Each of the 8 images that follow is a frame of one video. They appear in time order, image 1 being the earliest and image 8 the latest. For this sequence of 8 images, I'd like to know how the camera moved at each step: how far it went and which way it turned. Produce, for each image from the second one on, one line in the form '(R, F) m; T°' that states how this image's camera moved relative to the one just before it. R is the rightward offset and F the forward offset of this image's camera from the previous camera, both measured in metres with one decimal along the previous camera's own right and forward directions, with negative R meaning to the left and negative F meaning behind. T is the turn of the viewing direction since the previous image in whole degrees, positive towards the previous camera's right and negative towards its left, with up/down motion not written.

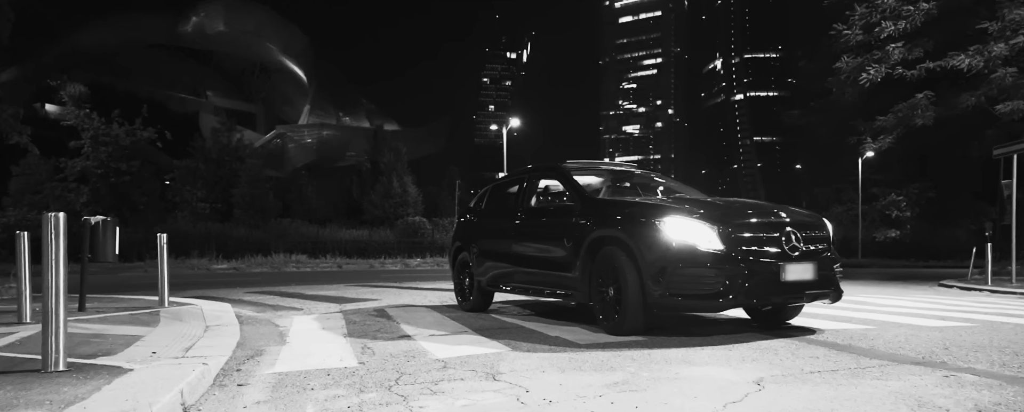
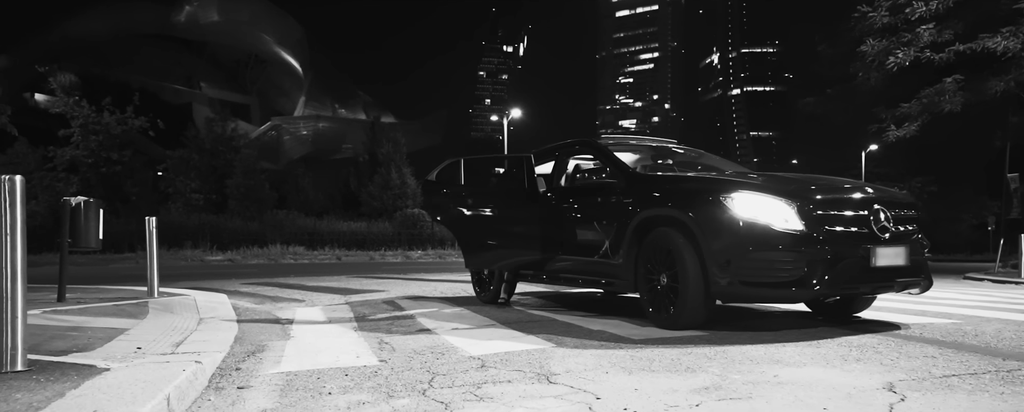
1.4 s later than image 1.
(-0.3, +0.7) m; 0°
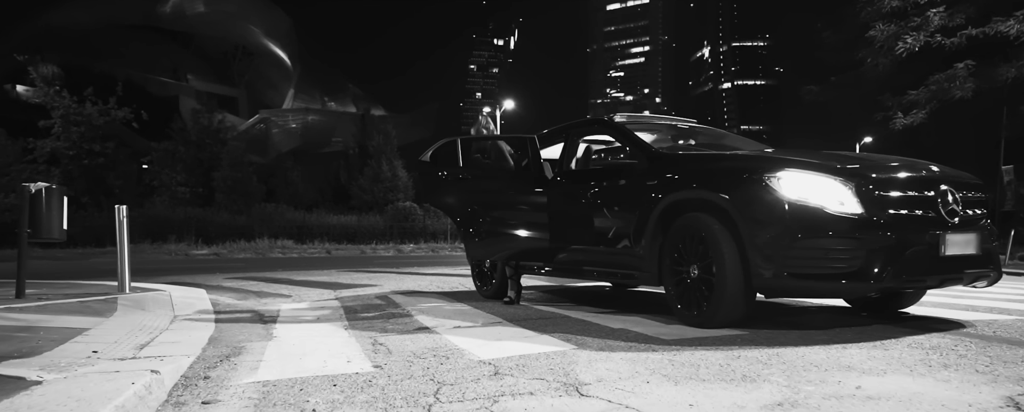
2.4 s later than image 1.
(-0.1, +0.6) m; +1°
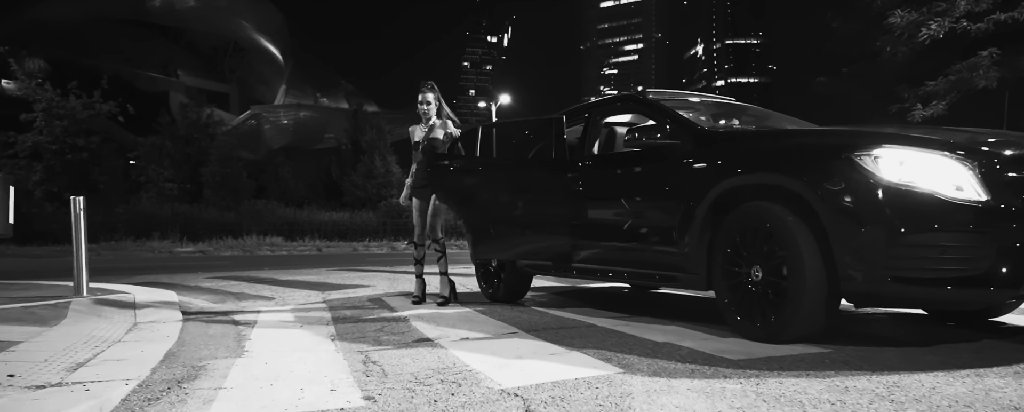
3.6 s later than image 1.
(-0.2, +0.8) m; +1°
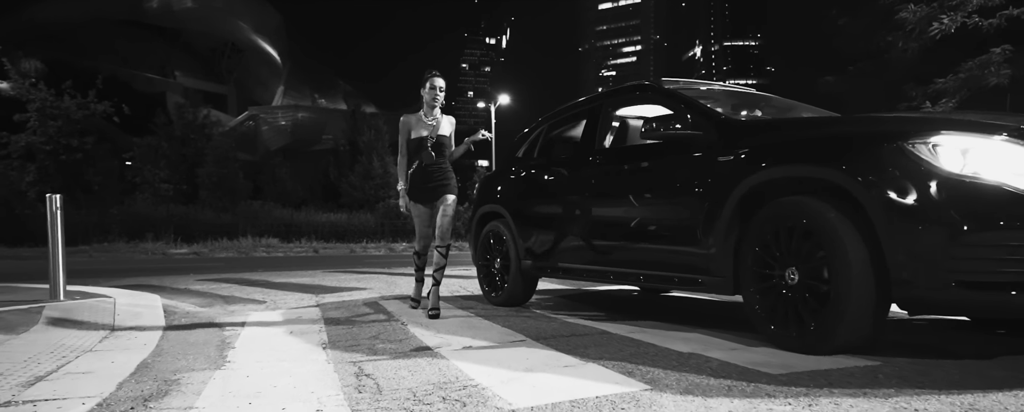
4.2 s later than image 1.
(-0.1, +0.4) m; 0°
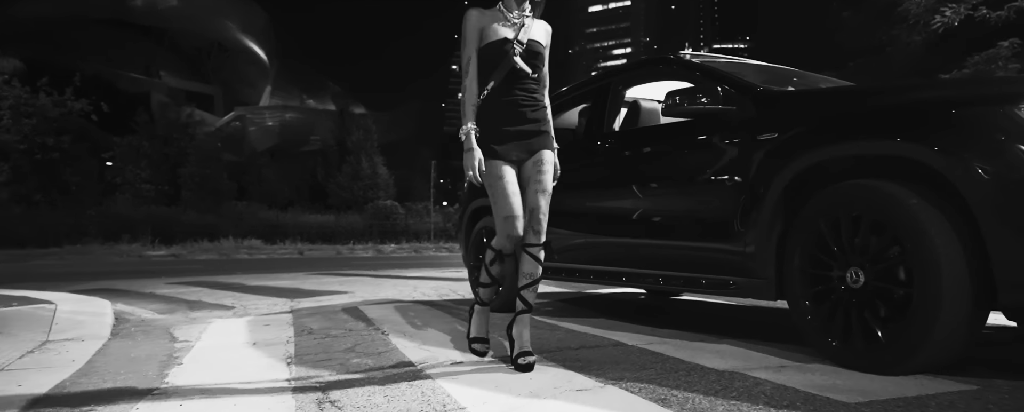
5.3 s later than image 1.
(0.0, +0.6) m; +1°
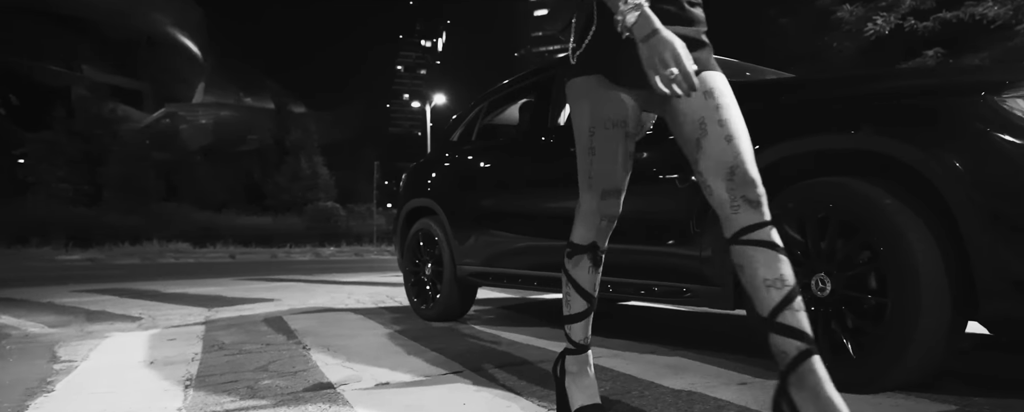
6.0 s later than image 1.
(+0.1, +0.4) m; +5°
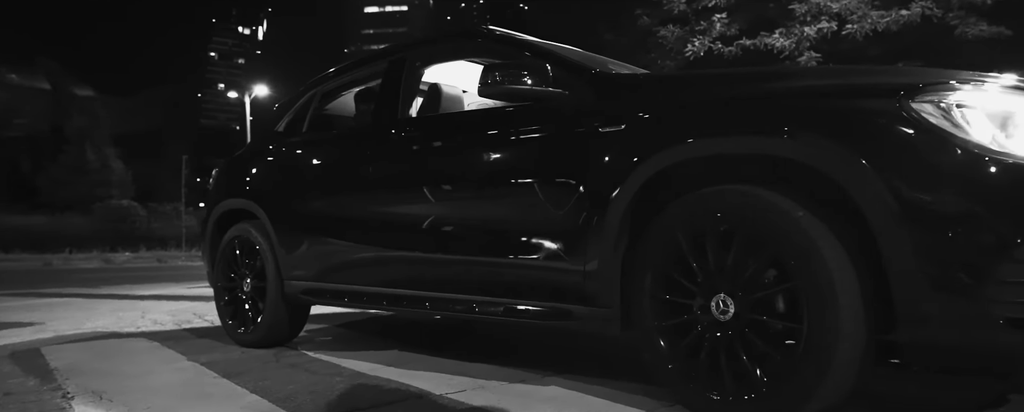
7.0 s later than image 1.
(-0.1, +0.6) m; +15°
